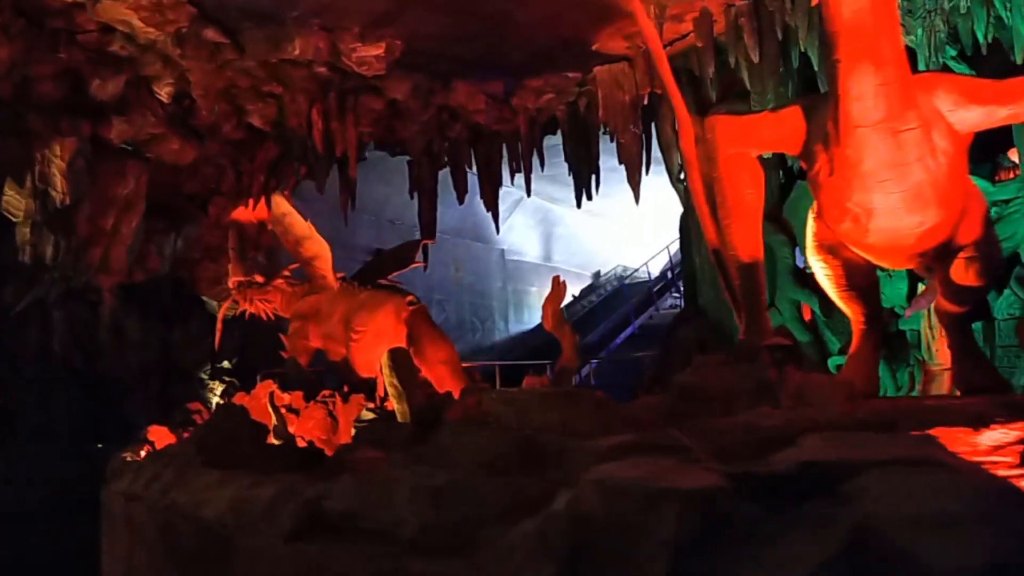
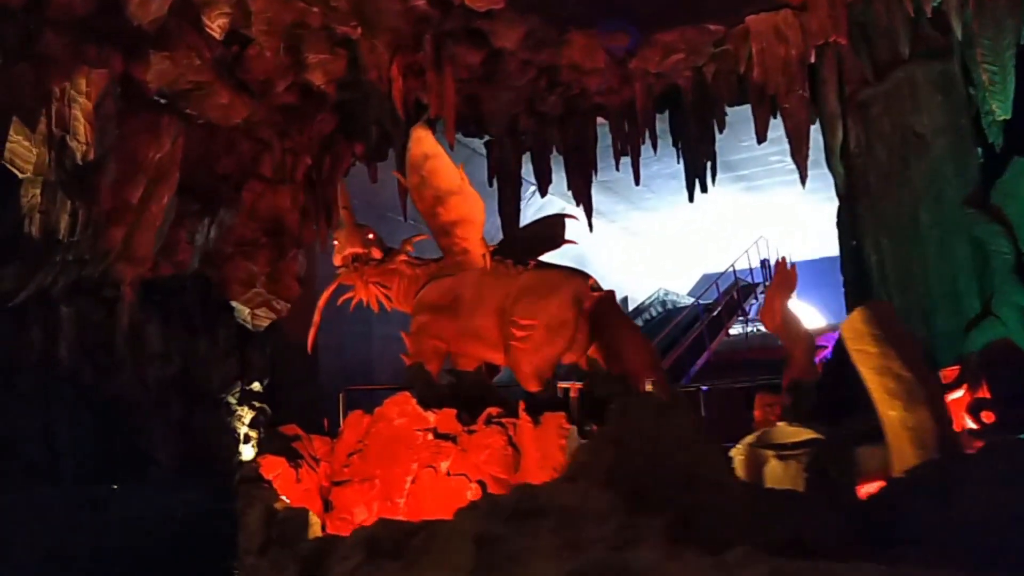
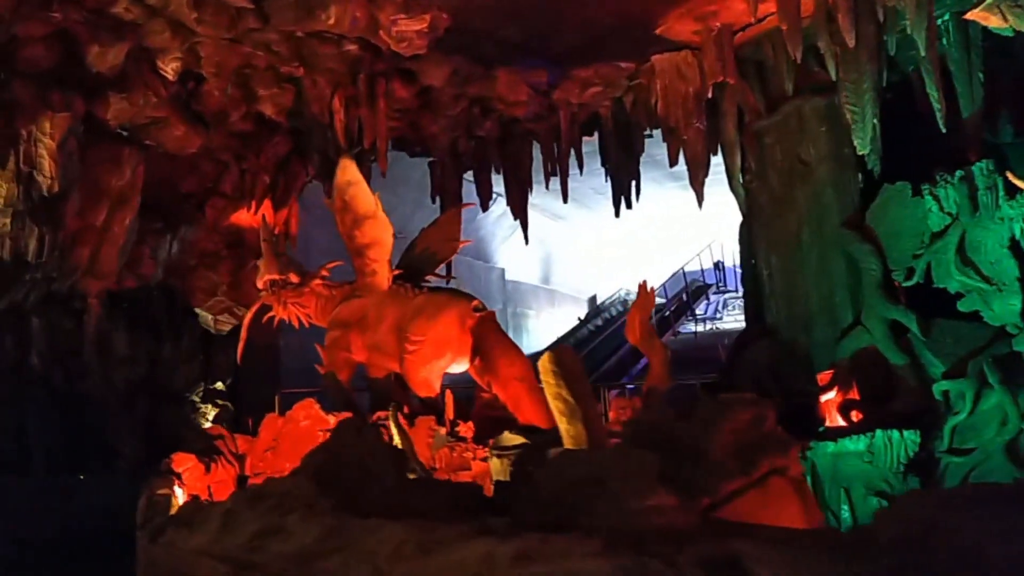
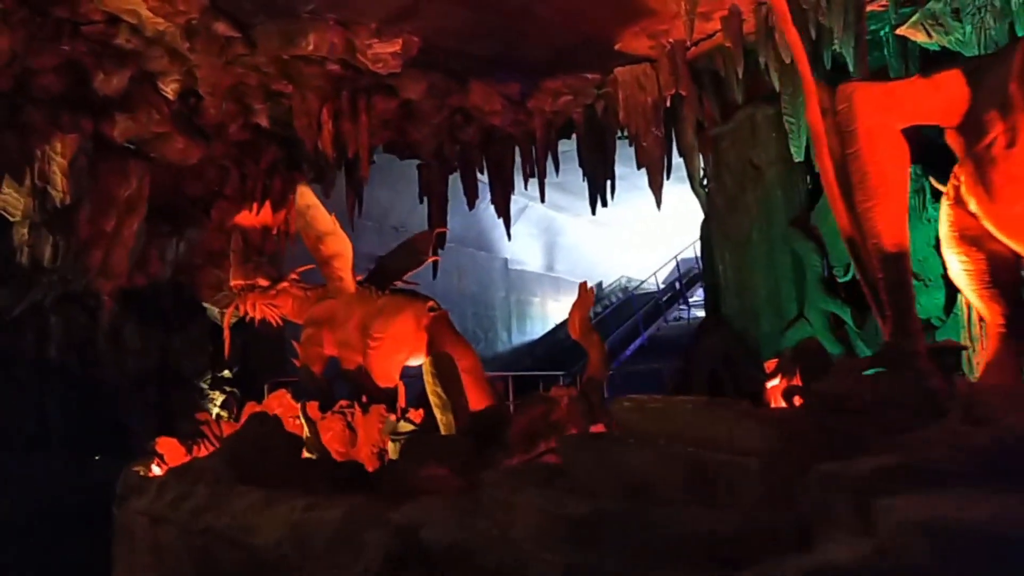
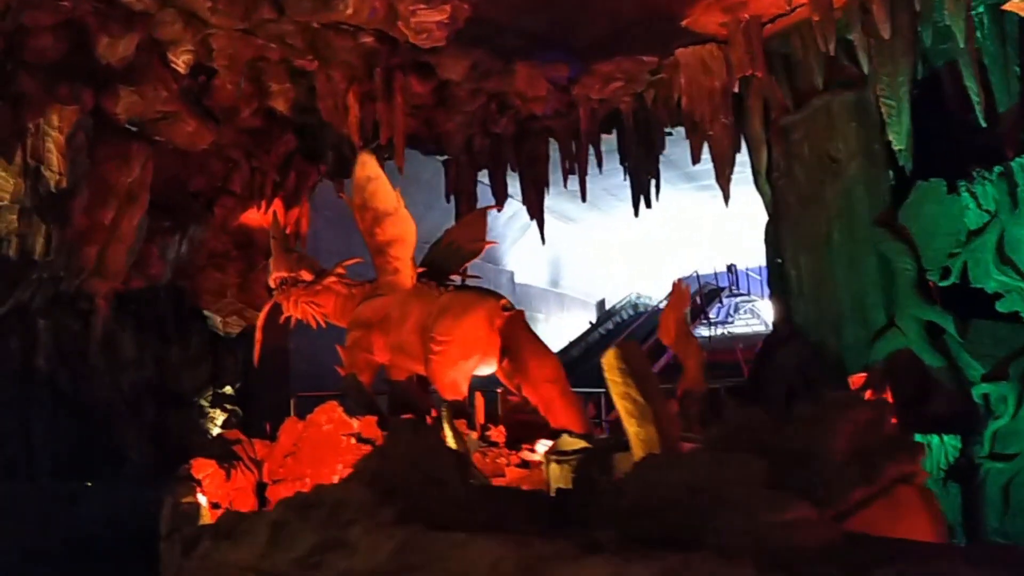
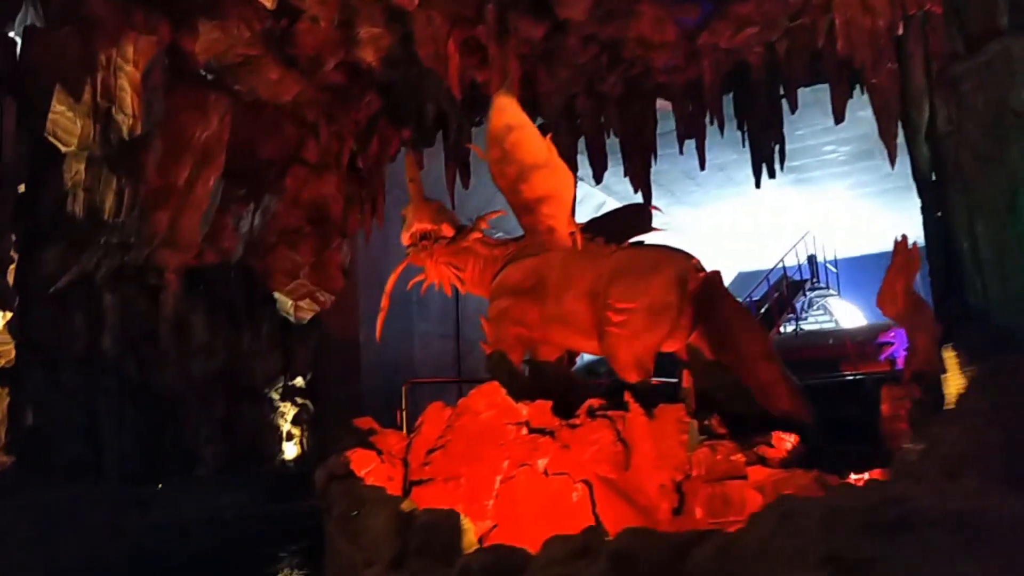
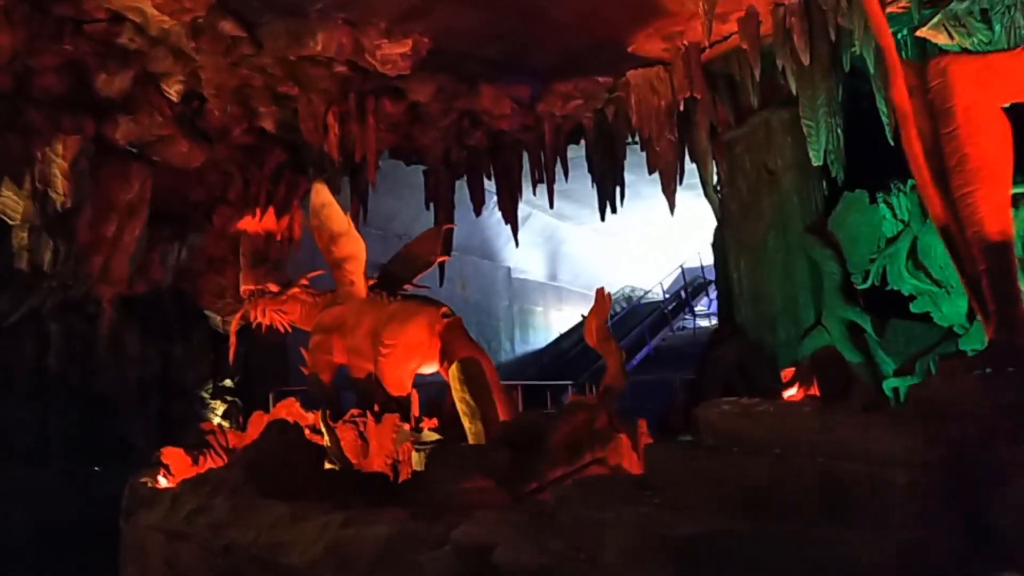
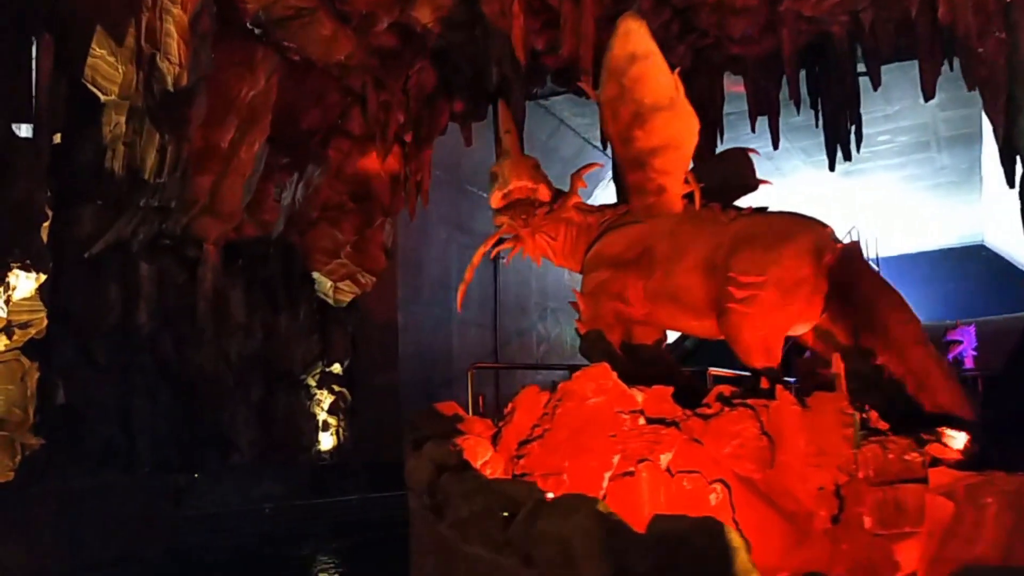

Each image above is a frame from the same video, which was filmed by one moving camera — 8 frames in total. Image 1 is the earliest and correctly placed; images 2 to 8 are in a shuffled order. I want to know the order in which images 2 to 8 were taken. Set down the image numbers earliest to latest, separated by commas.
4, 7, 3, 5, 2, 6, 8
